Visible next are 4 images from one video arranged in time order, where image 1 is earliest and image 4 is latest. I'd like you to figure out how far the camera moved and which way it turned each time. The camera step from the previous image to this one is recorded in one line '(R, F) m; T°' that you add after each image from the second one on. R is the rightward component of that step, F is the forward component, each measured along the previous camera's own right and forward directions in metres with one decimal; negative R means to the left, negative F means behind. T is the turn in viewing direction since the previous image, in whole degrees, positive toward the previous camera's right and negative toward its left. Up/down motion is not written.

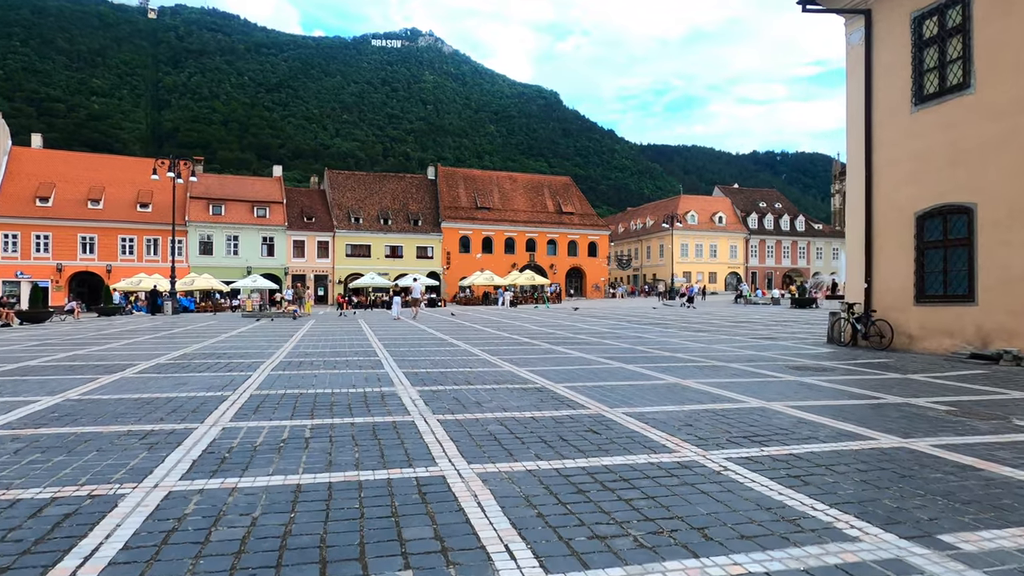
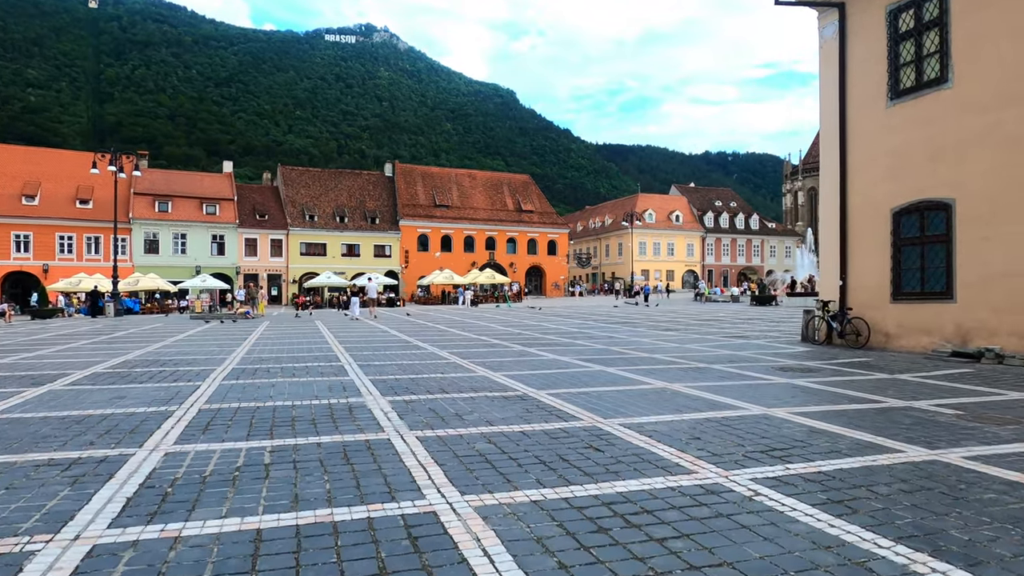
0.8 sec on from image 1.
(-0.3, +0.7) m; +4°
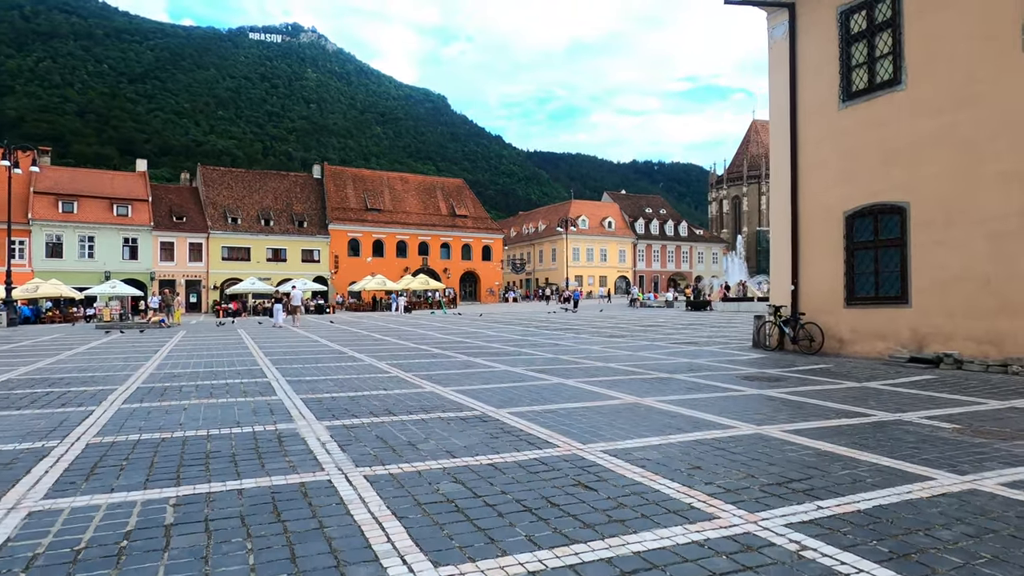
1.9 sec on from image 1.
(-0.3, +0.9) m; +6°
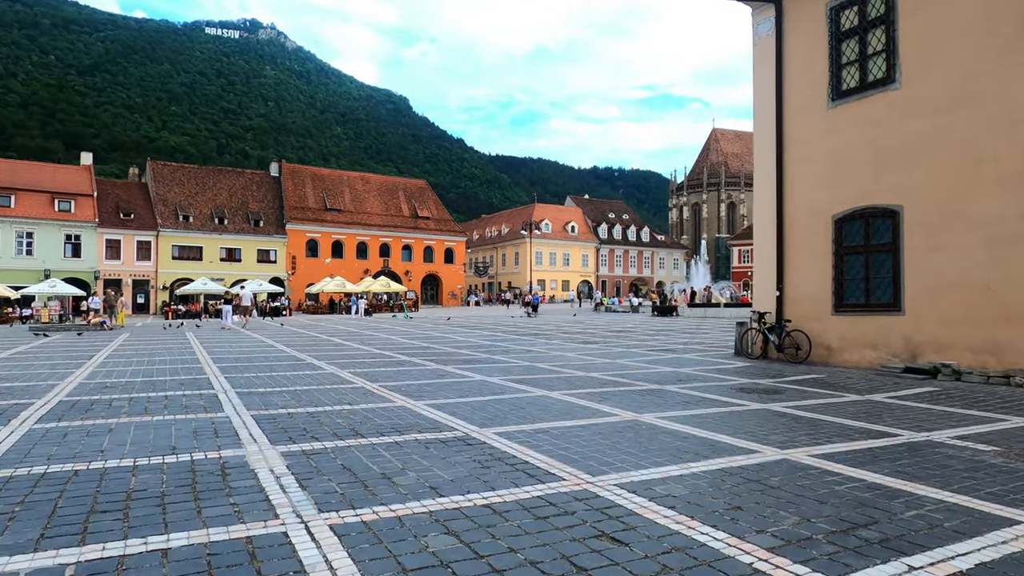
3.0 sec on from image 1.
(-0.3, +0.9) m; +3°
